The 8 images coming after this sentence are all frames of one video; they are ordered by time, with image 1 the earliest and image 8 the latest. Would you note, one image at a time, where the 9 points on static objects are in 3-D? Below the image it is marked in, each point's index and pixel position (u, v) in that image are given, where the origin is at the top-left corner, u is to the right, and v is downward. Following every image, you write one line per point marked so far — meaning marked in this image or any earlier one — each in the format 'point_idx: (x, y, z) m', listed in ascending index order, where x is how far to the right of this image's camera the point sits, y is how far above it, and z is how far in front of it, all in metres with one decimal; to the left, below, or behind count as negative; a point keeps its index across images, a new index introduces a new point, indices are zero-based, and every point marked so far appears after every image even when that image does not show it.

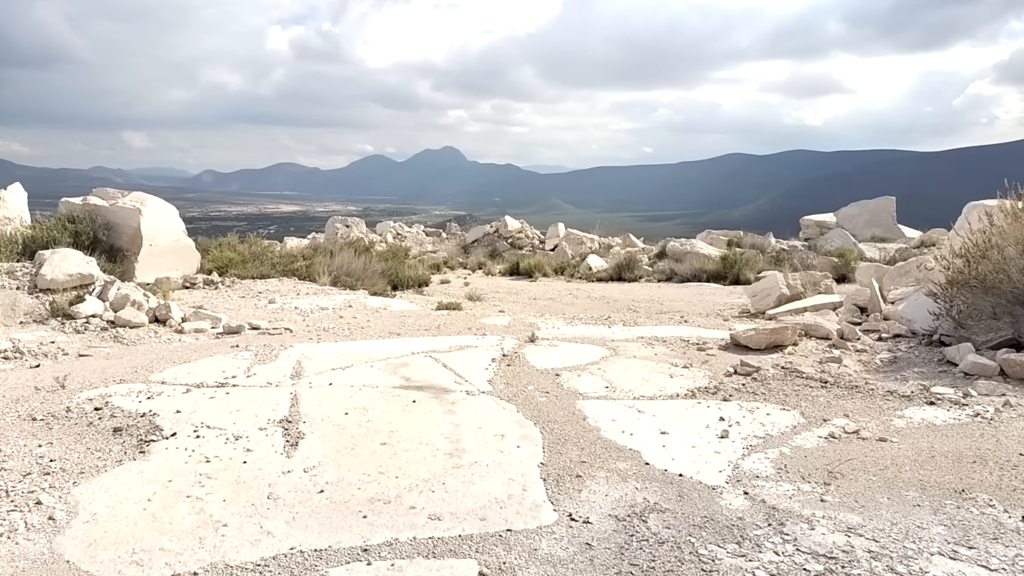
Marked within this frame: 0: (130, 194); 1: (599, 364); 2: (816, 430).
0: (-6.3, +1.5, +12.2) m
1: (+0.6, -0.5, +4.9) m
2: (+1.5, -0.7, +3.8) m
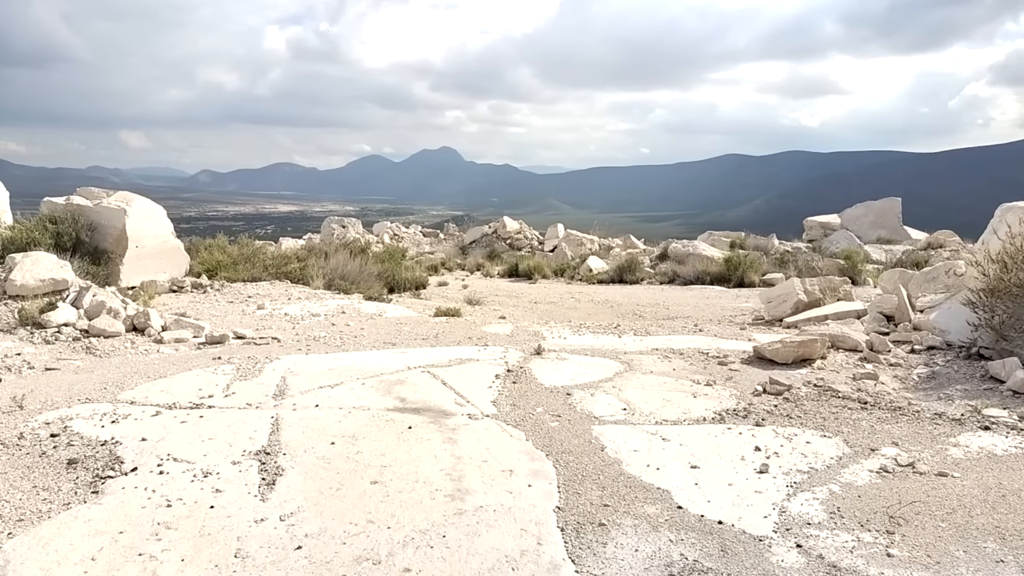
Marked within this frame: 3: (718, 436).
0: (-6.3, +1.5, +11.7) m
1: (+0.6, -0.6, +4.5) m
2: (+1.6, -0.8, +3.4) m
3: (+1.0, -0.7, +3.6) m
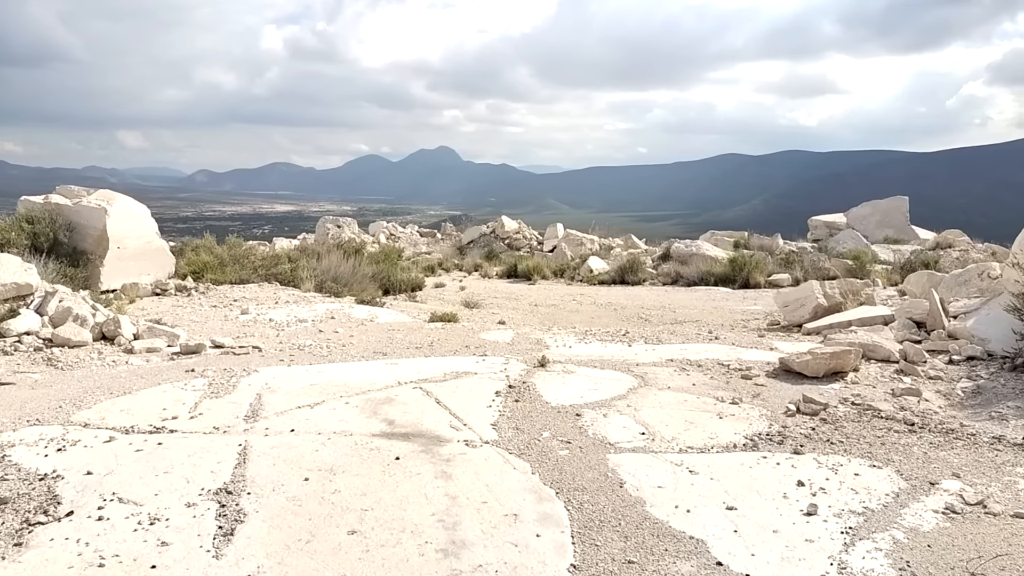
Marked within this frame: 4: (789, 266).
0: (-6.3, +1.5, +11.2) m
1: (+0.6, -0.6, +4.0) m
2: (+1.6, -0.8, +2.9) m
3: (+1.0, -0.8, +3.1) m
4: (+7.0, +0.5, +18.9) m
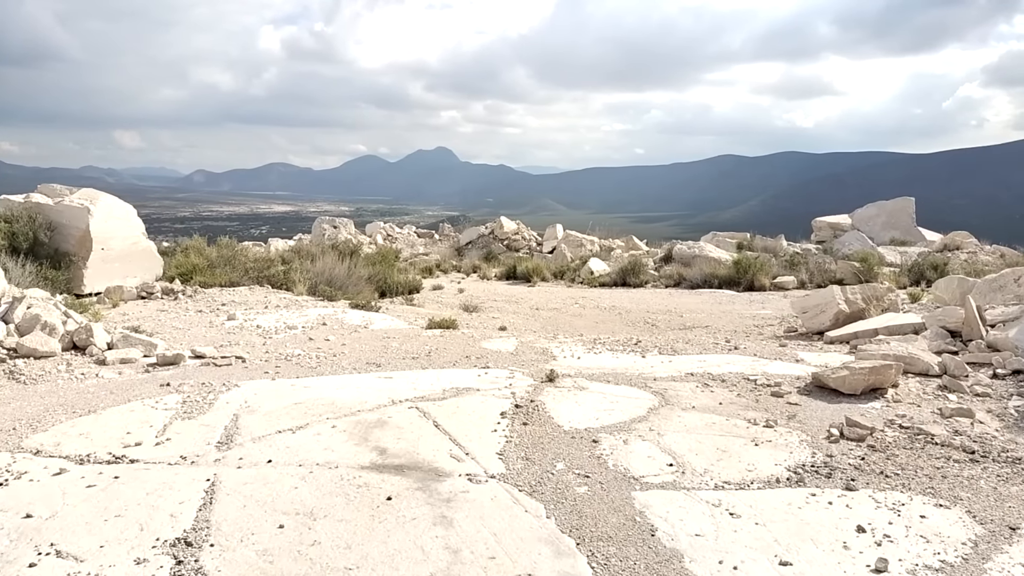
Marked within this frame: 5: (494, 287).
0: (-6.3, +1.4, +10.8) m
1: (+0.7, -0.6, +3.6) m
2: (+1.6, -0.9, +2.5) m
3: (+1.1, -0.8, +2.7) m
4: (+7.0, +0.5, +18.5) m
5: (-0.4, 0.0, +16.8) m
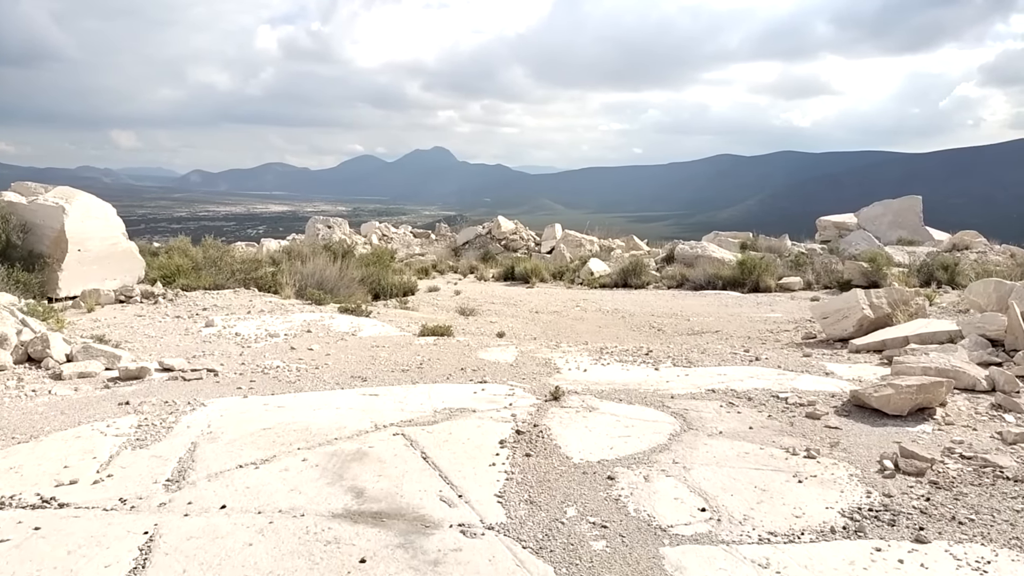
0: (-6.3, +1.4, +10.3) m
1: (+0.7, -0.7, +3.1) m
2: (+1.7, -0.9, +2.0) m
3: (+1.1, -0.8, +2.2) m
4: (+6.9, +0.4, +18.0) m
5: (-0.4, 0.0, +16.3) m
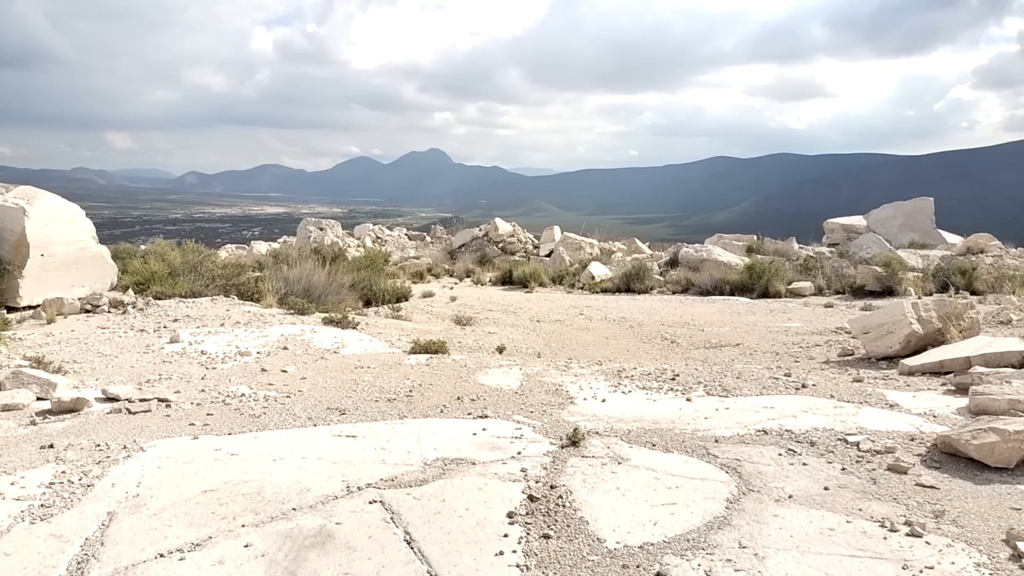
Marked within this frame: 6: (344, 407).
0: (-6.3, +1.3, +9.5) m
1: (+0.7, -0.8, +2.4) m
2: (+1.7, -1.0, +1.2) m
3: (+1.1, -0.9, +1.5) m
4: (+6.9, +0.3, +17.3) m
5: (-0.5, -0.1, +15.5) m
6: (-0.9, -0.7, +4.2) m
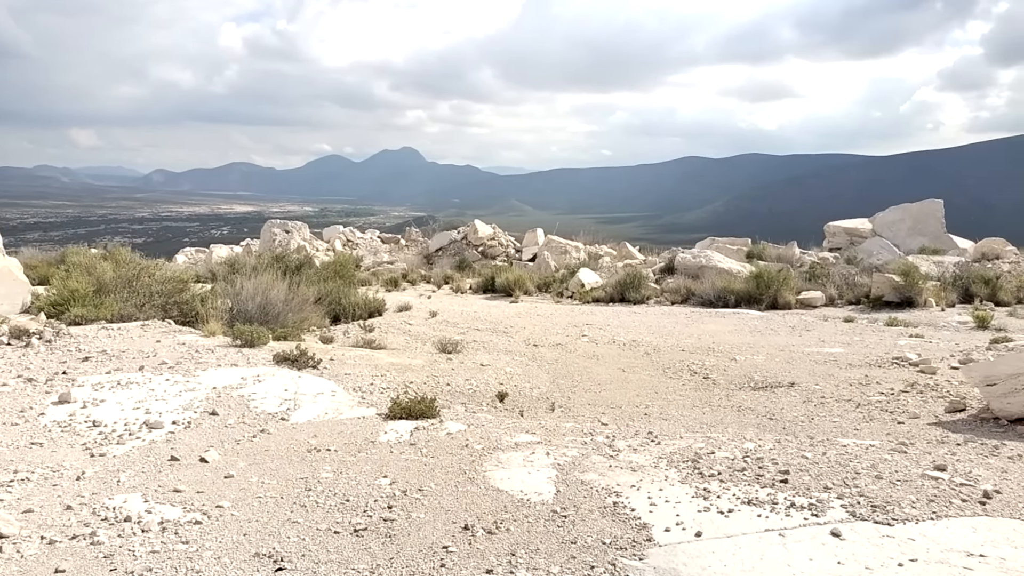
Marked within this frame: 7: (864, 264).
0: (-6.3, +1.0, +7.7) m
1: (+0.9, -1.0, +0.8) m
2: (+1.9, -1.2, -0.2) m
3: (+1.3, -1.2, 0.0) m
4: (+6.6, +0.1, +16.0) m
5: (-0.7, -0.4, +14.0) m
6: (-0.8, -0.9, +2.6) m
7: (+7.9, +0.5, +16.8) m
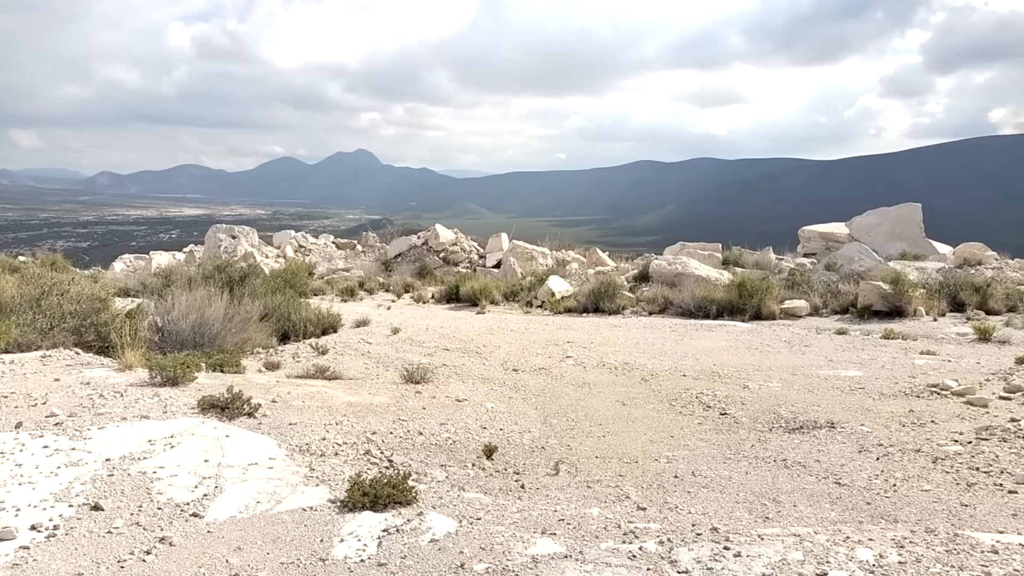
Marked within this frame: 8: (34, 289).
0: (-6.5, +0.8, +6.2) m
1: (+1.1, -1.1, -0.3) m
2: (+2.2, -1.3, -1.3) m
3: (+1.6, -1.3, -1.1) m
4: (+5.9, 0.0, +15.2) m
5: (-1.3, -0.6, +12.8) m
6: (-0.7, -1.1, +1.4) m
7: (+7.2, +0.4, +16.1) m
8: (-5.1, -0.1, +8.0) m
